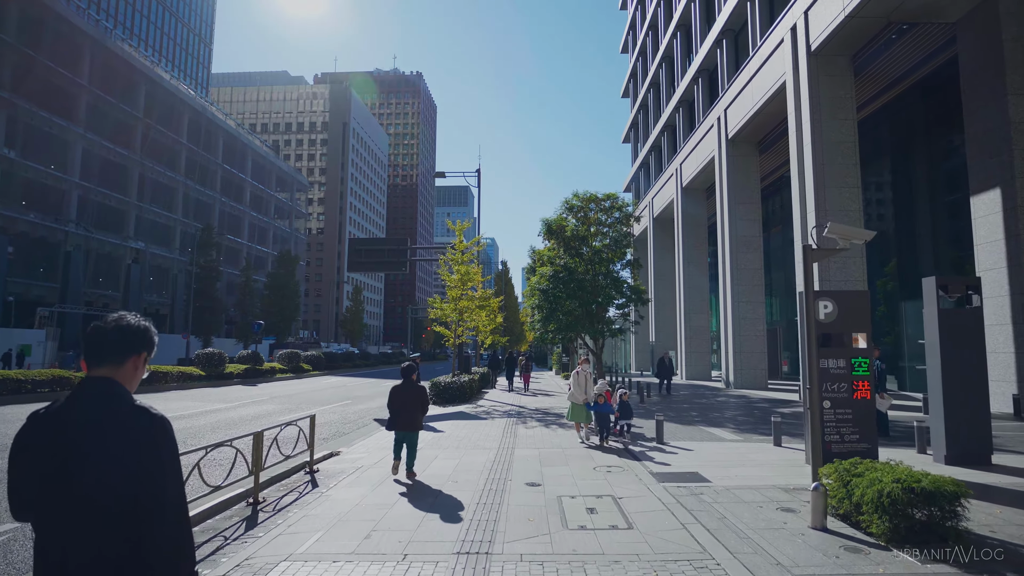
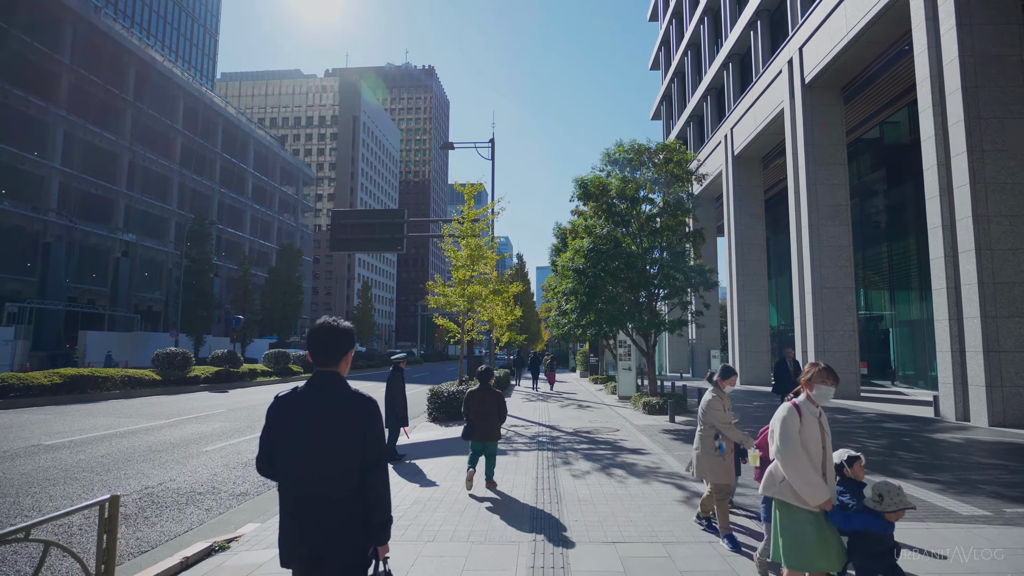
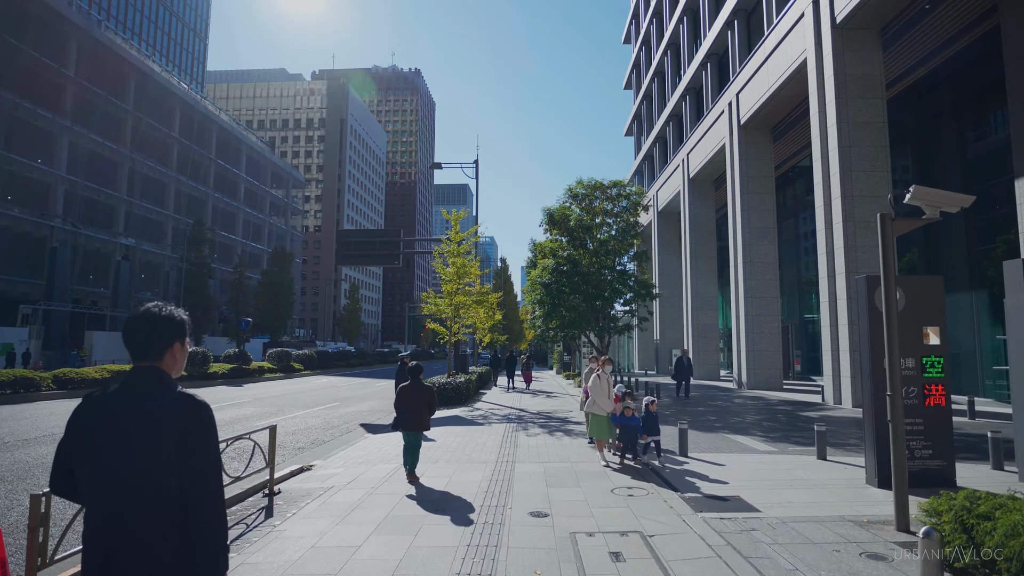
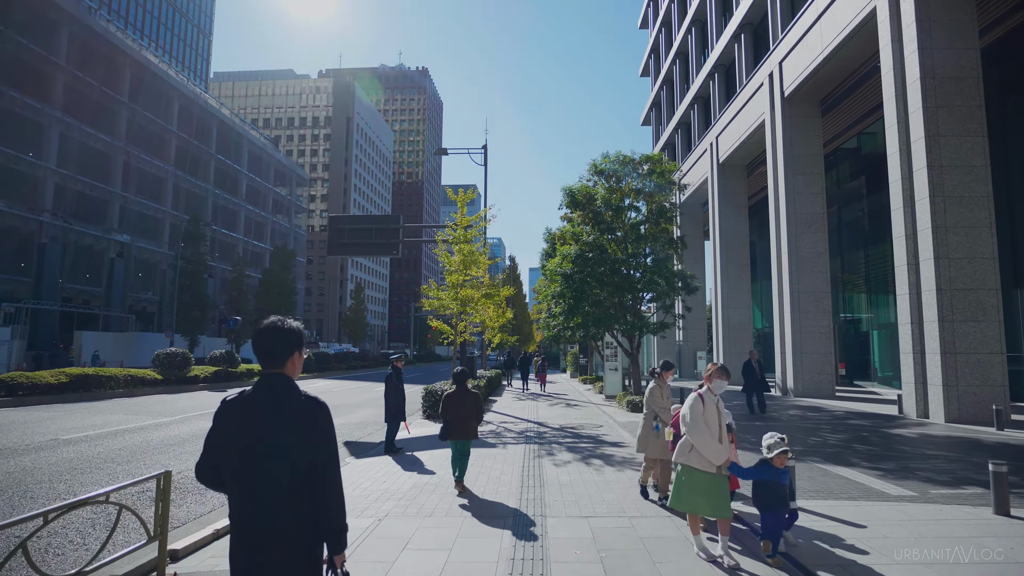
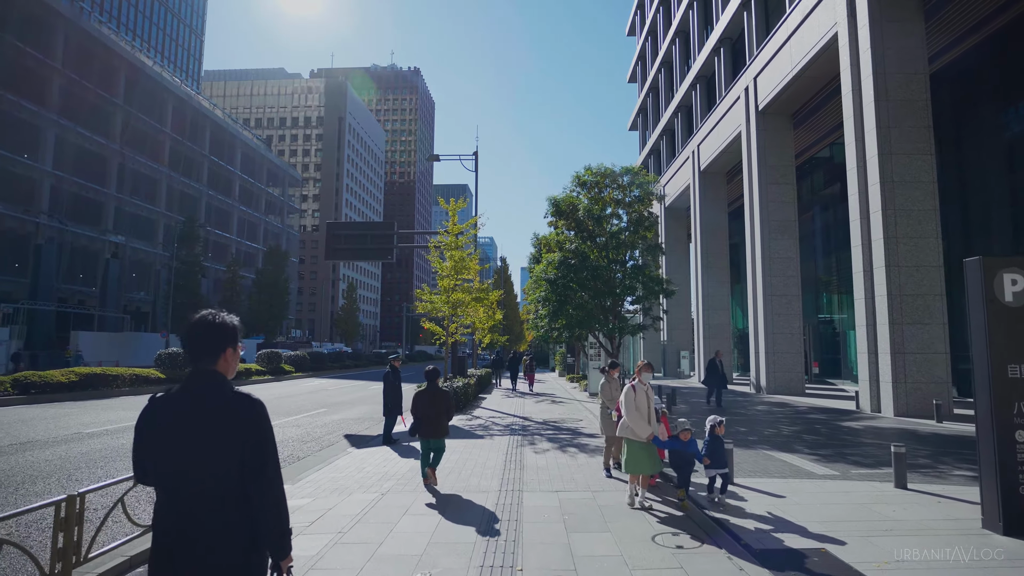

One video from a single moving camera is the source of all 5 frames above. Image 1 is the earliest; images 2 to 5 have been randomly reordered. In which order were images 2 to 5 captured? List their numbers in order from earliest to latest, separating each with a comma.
3, 5, 4, 2
